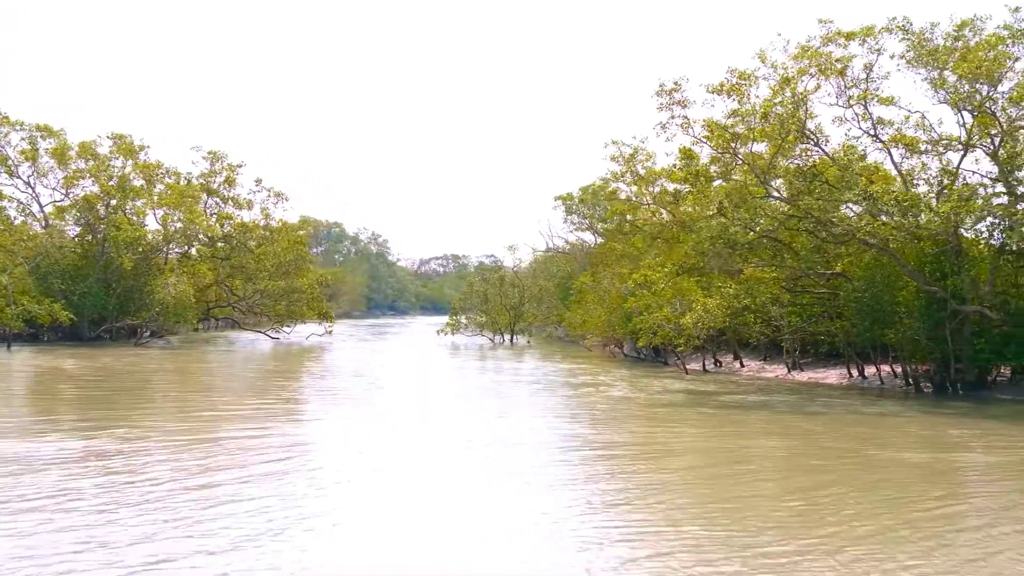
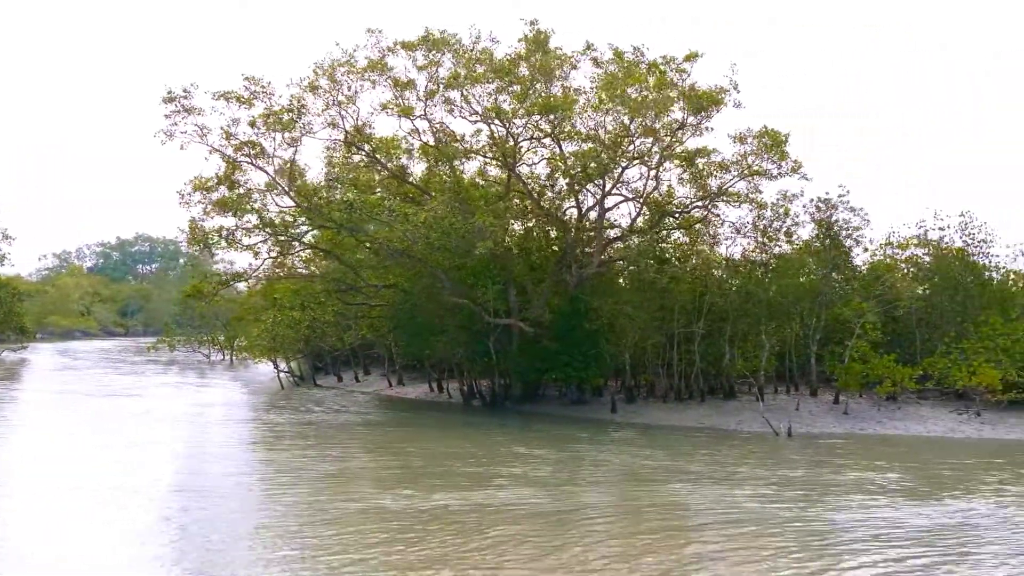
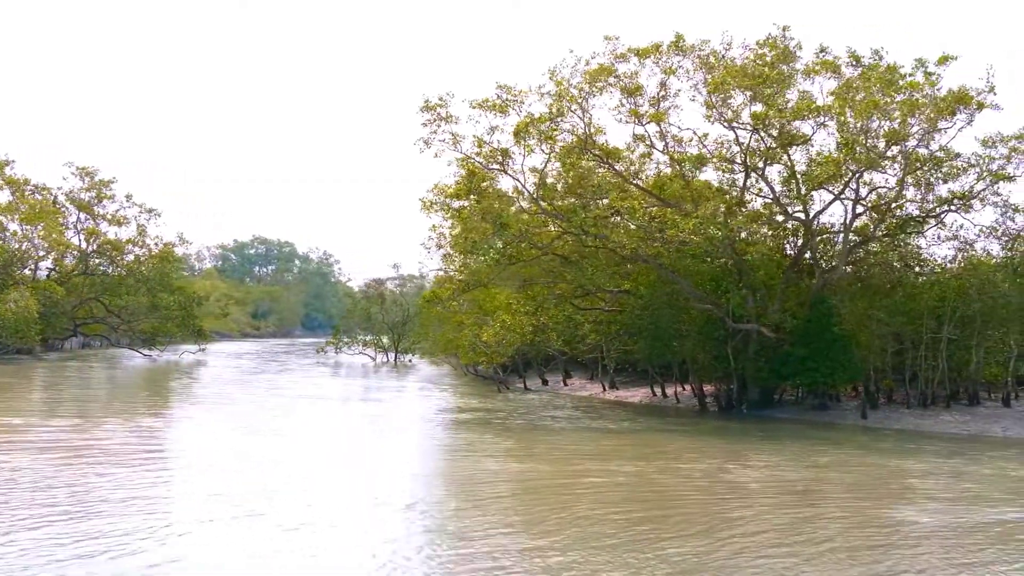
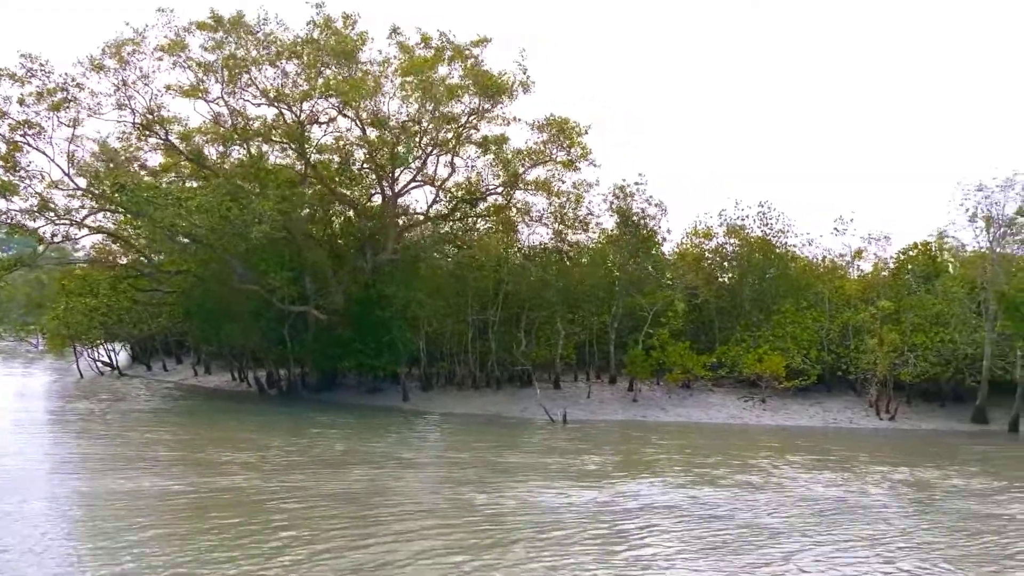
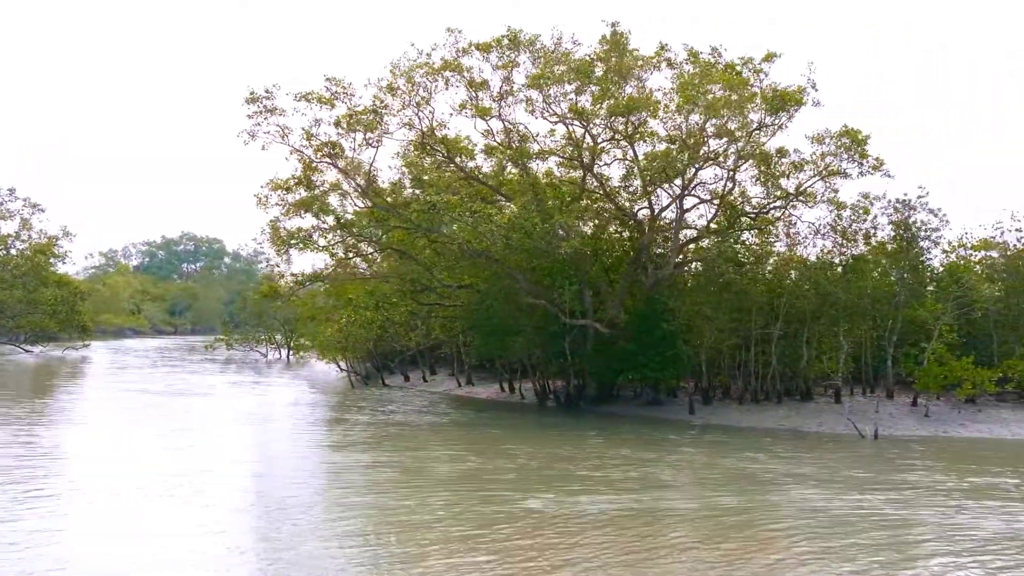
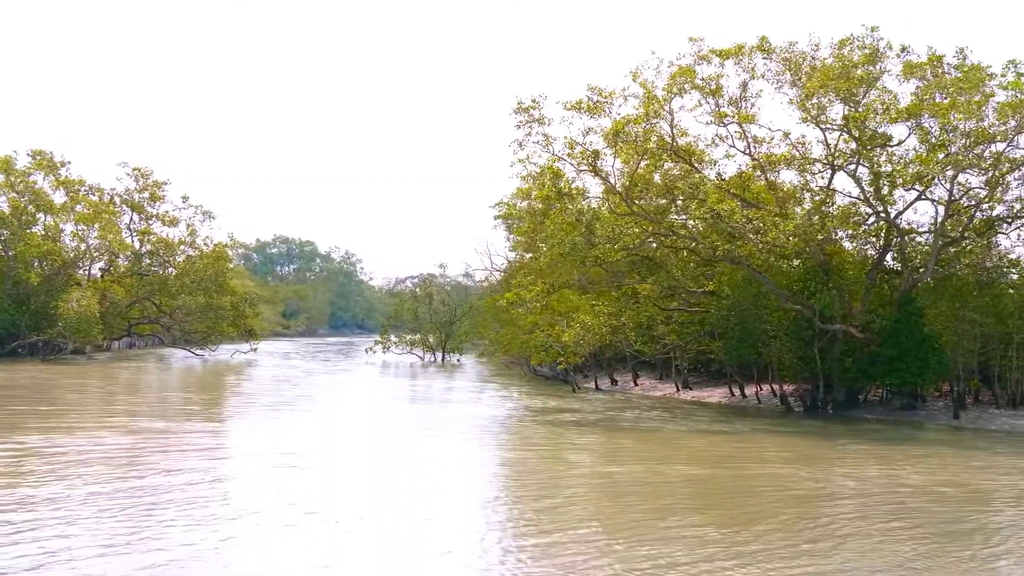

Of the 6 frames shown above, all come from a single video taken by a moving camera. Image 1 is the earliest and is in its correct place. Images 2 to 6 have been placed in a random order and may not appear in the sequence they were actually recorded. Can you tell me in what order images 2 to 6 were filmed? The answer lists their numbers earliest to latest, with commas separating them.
6, 3, 5, 2, 4
